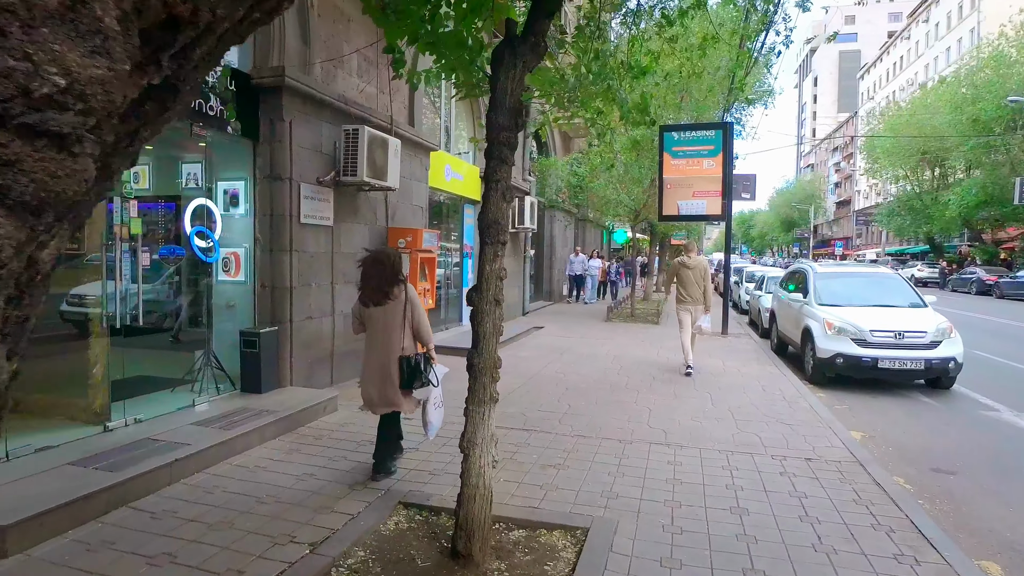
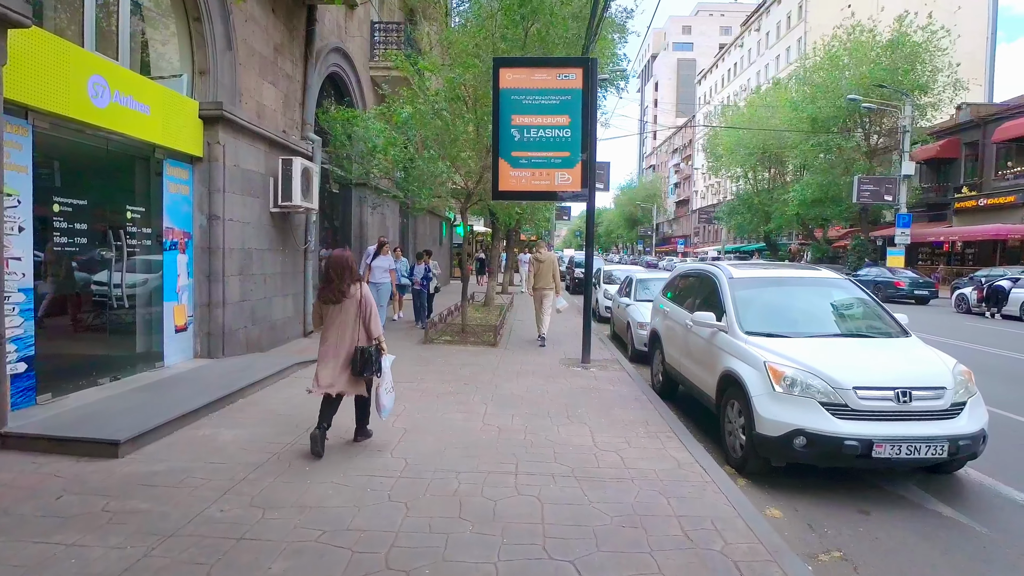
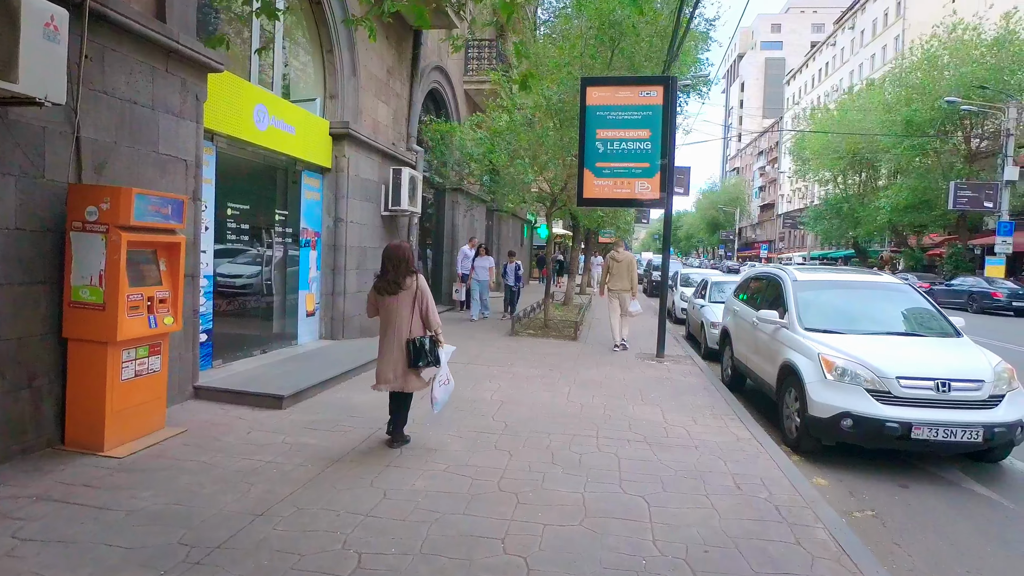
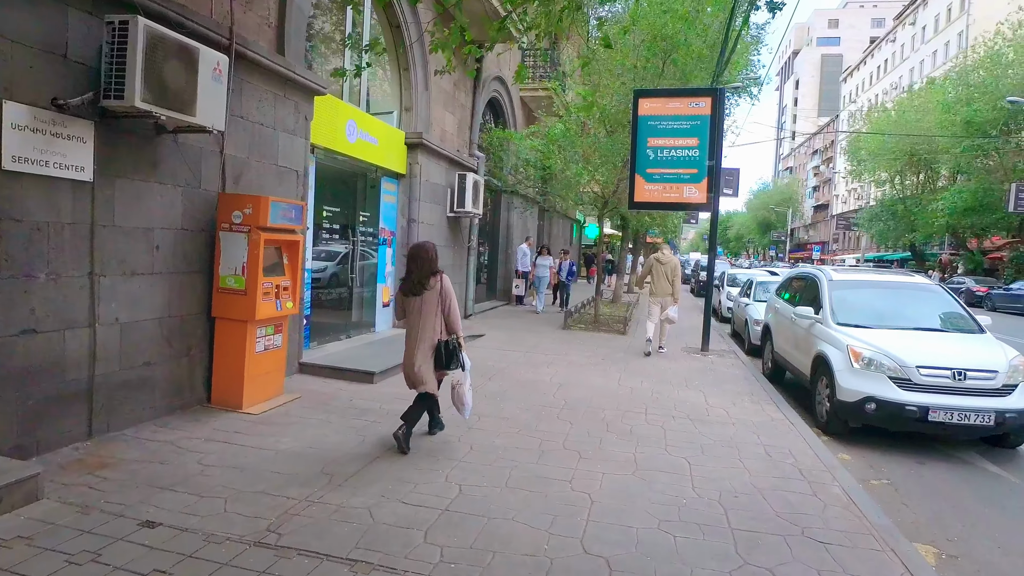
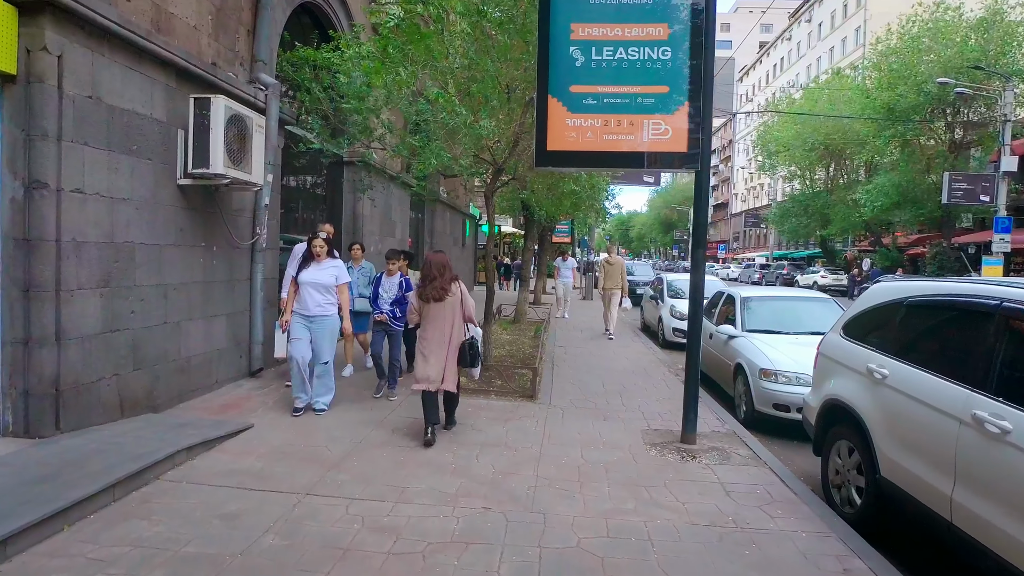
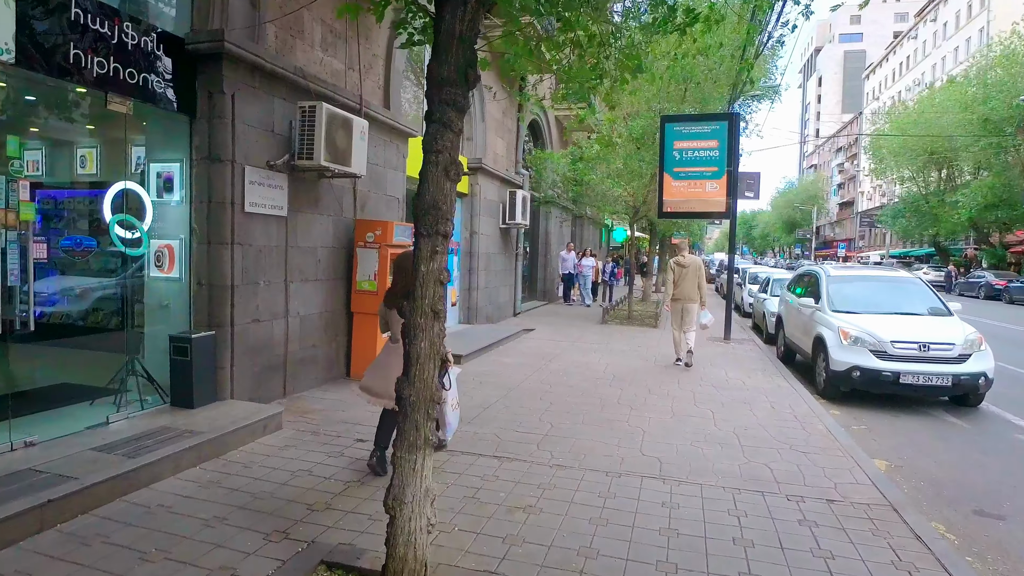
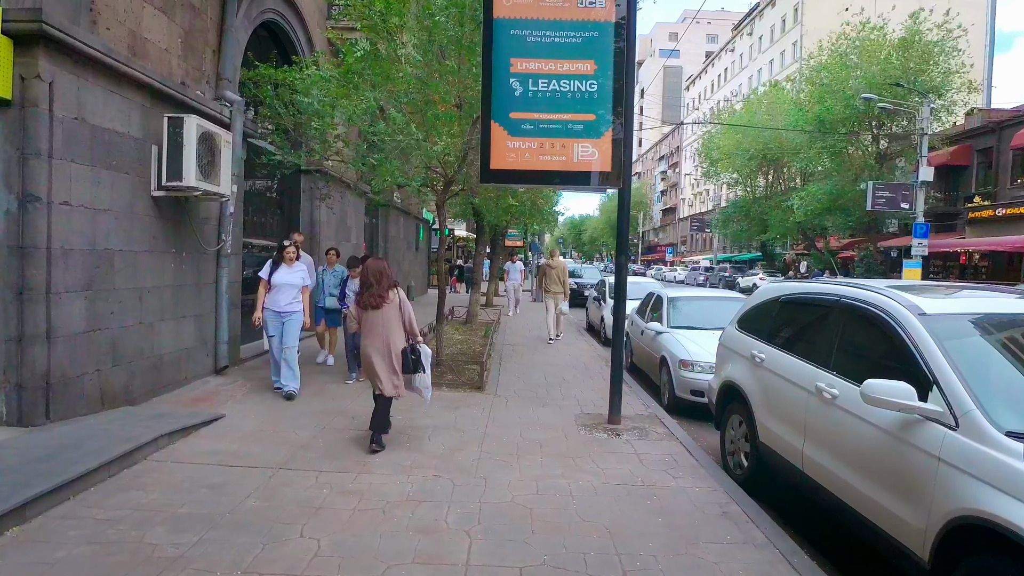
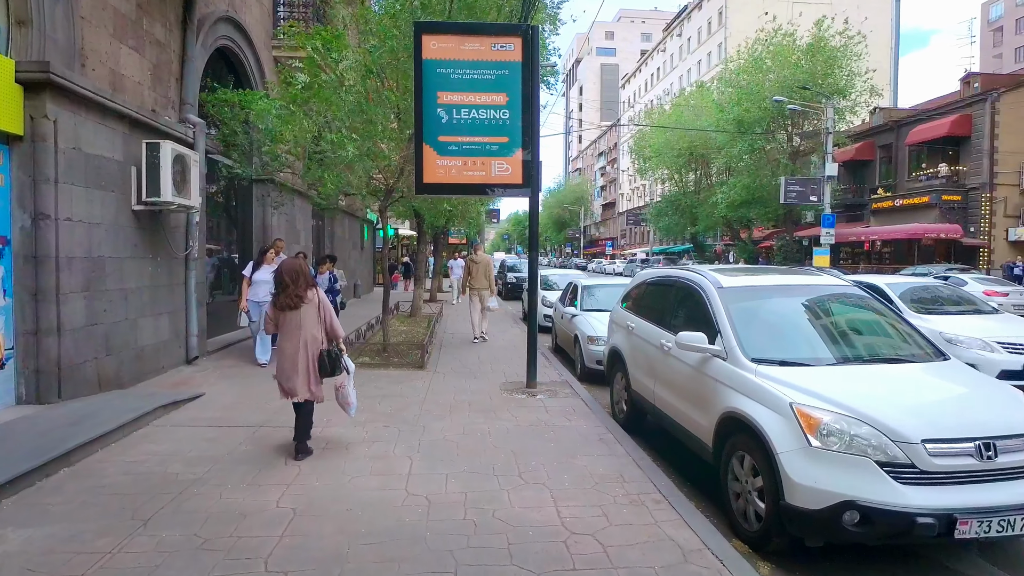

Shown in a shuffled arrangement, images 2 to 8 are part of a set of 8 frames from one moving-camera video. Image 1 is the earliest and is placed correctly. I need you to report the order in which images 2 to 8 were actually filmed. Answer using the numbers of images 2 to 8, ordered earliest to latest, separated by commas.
6, 4, 3, 2, 8, 7, 5
